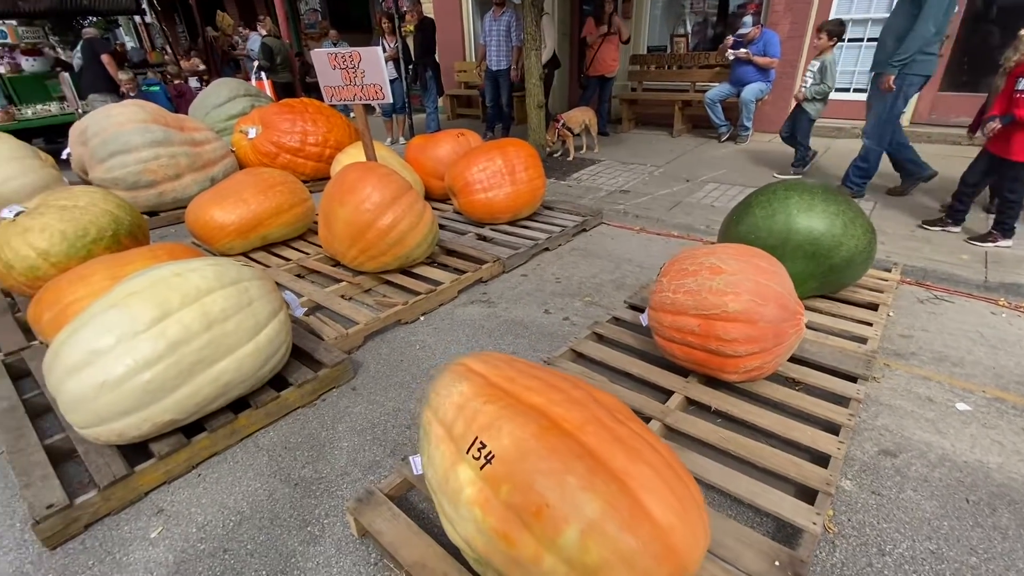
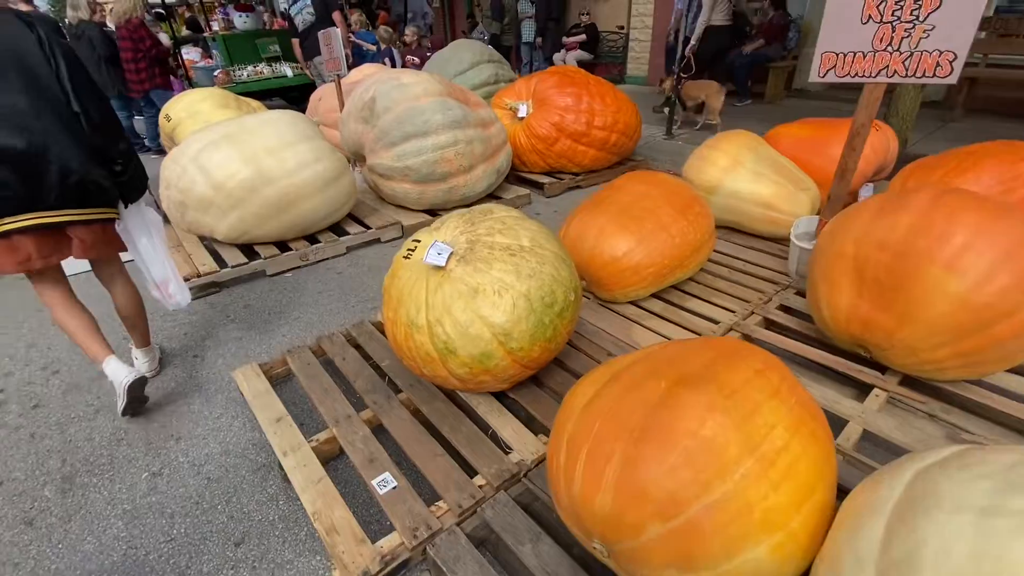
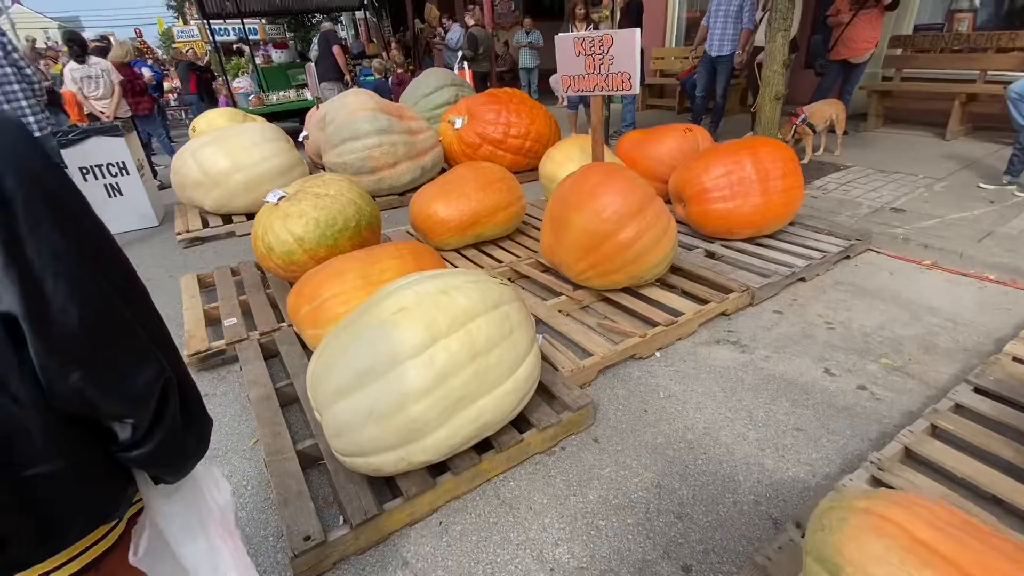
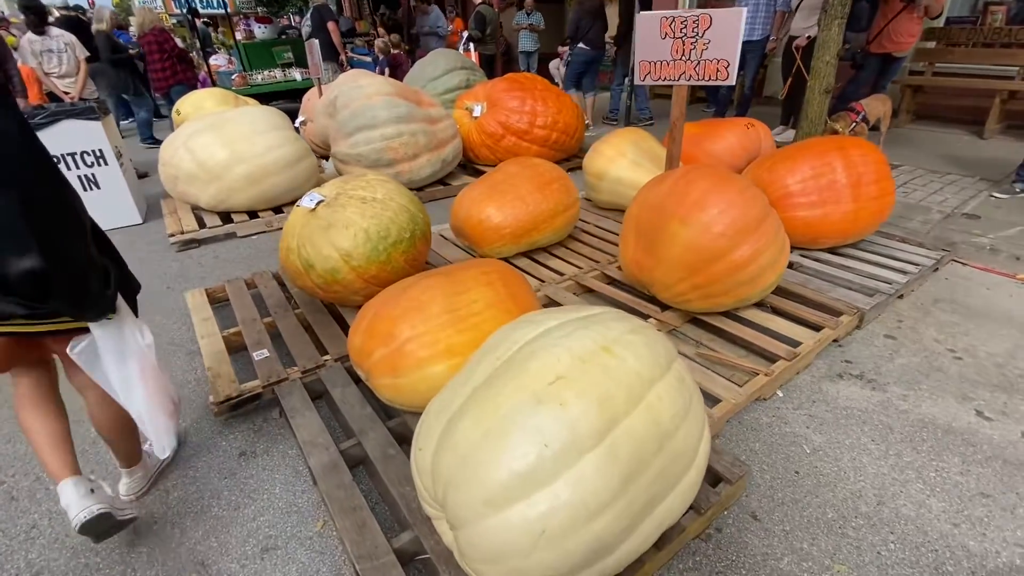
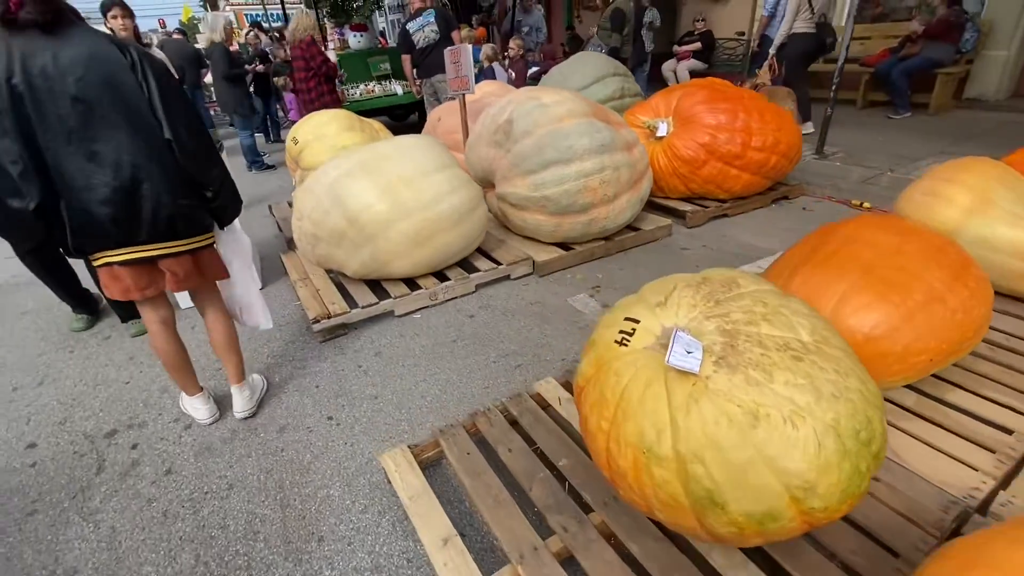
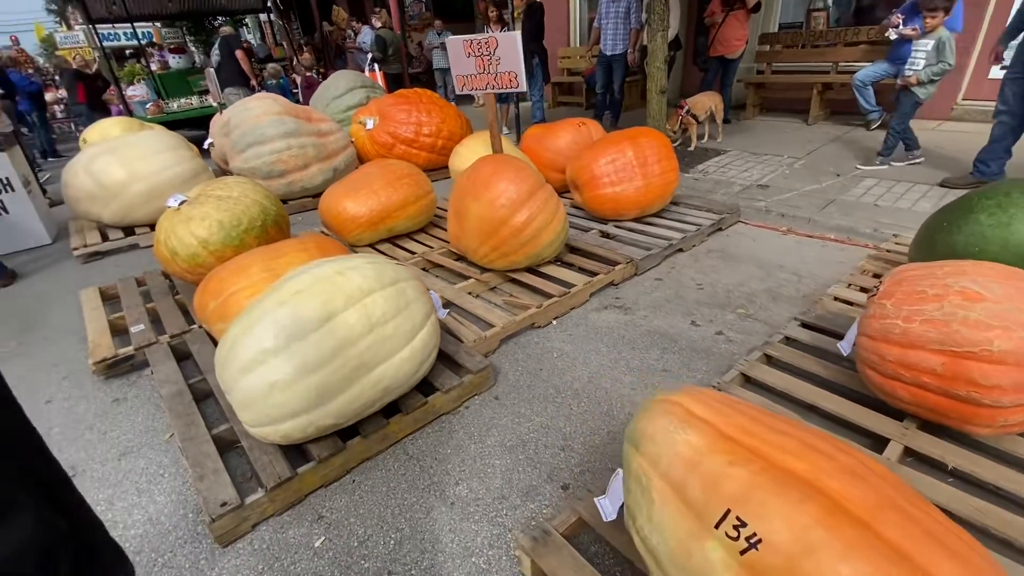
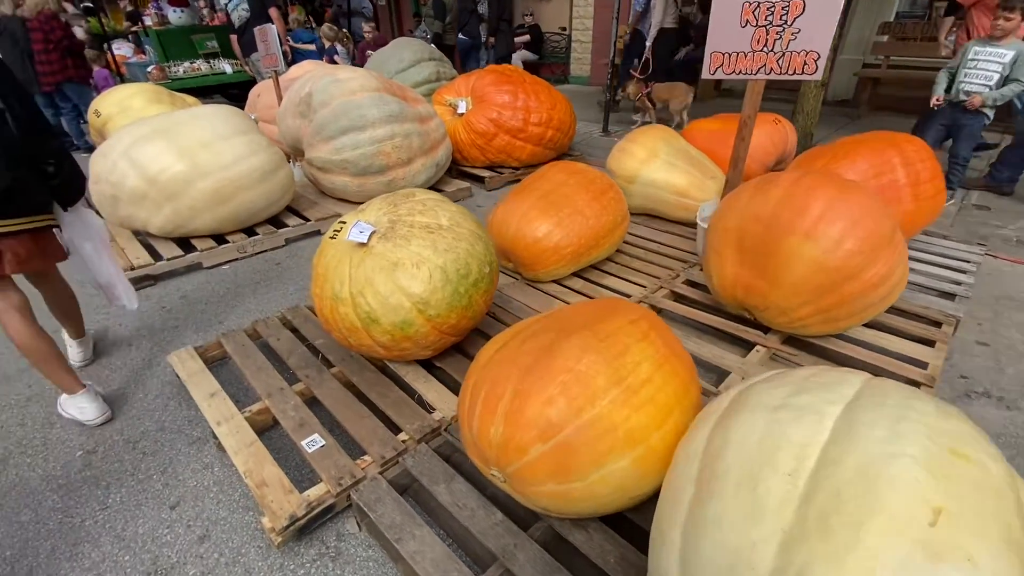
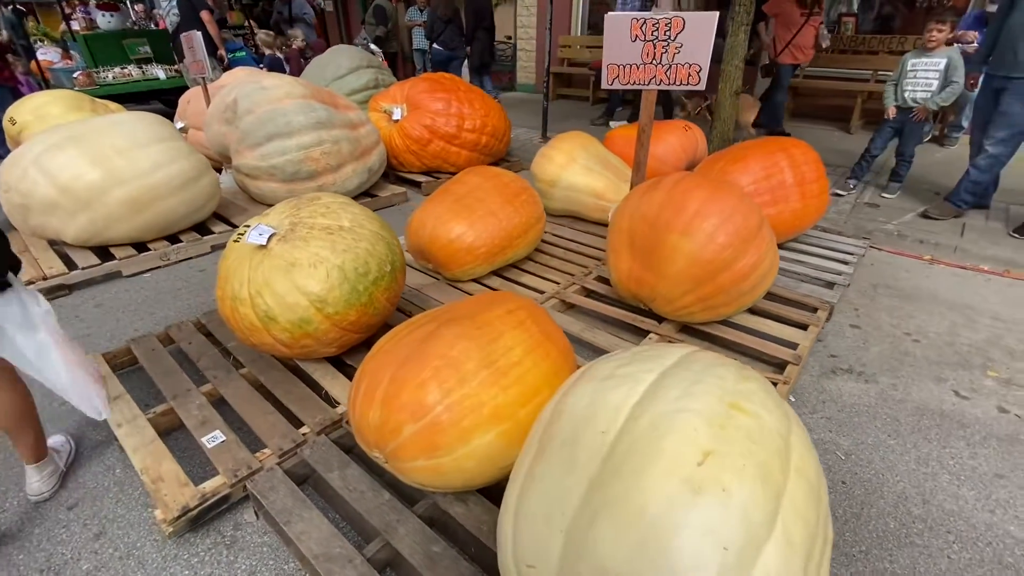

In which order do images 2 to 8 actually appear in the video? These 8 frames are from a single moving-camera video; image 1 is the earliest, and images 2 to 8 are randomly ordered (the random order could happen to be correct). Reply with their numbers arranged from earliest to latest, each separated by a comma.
6, 3, 4, 8, 7, 2, 5
